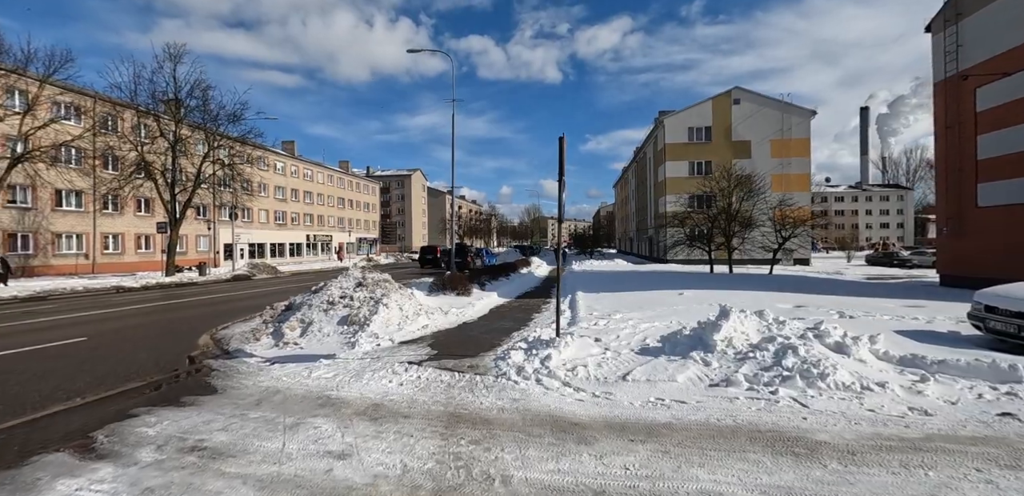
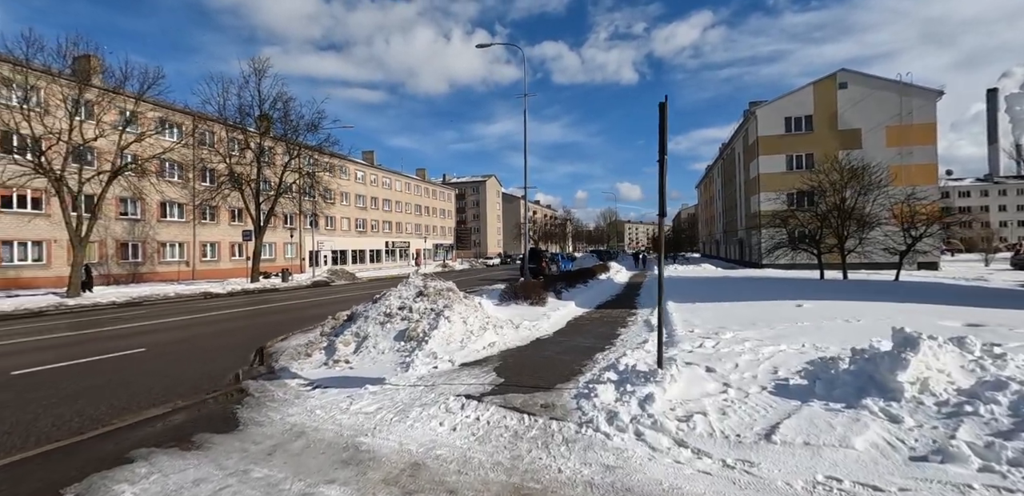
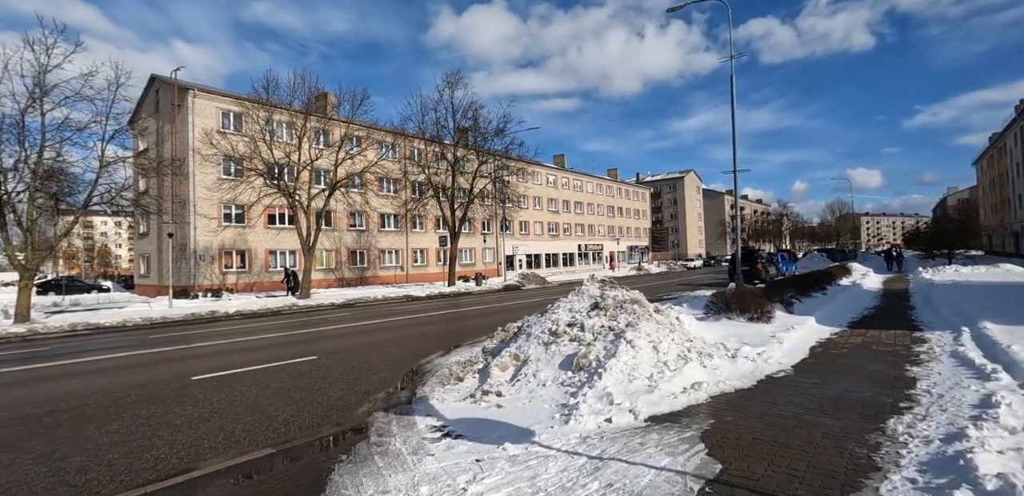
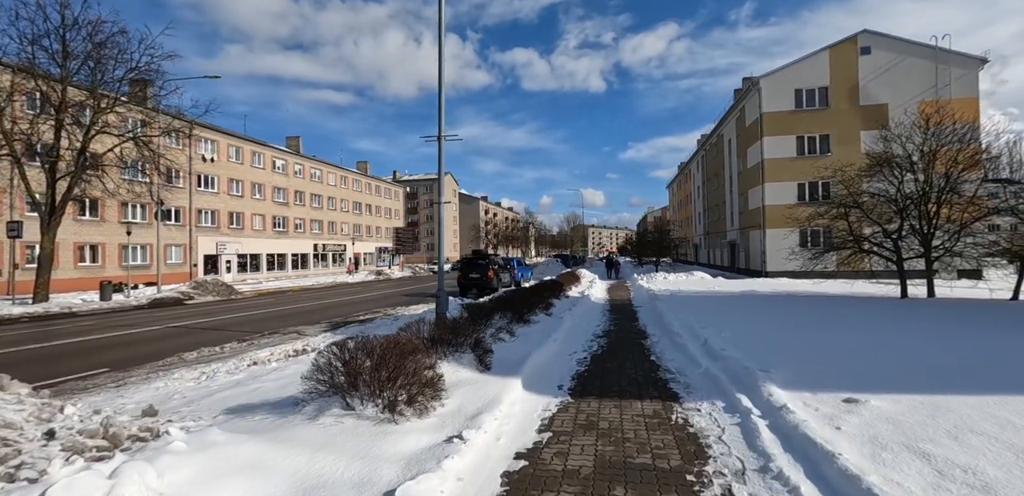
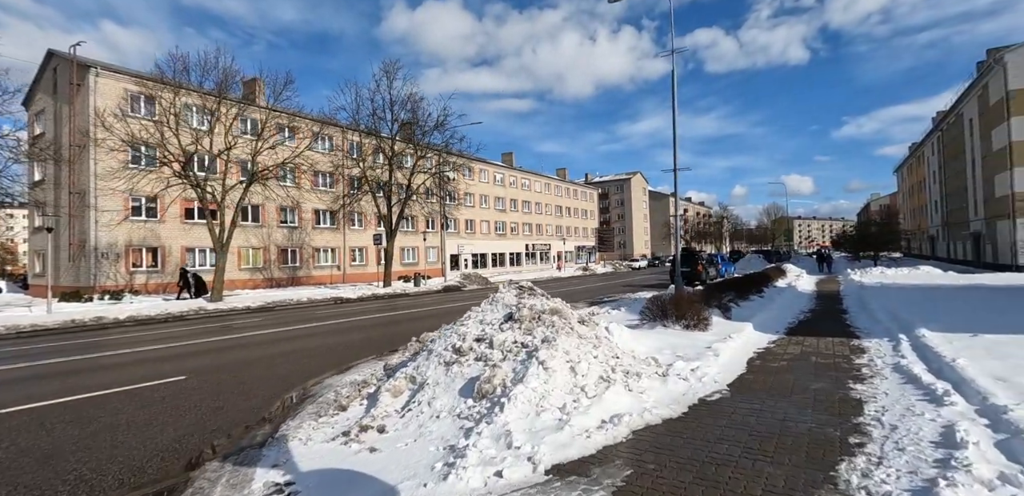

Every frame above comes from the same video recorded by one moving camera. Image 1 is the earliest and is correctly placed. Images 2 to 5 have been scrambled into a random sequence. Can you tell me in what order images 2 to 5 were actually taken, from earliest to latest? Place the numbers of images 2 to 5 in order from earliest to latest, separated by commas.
2, 3, 5, 4
